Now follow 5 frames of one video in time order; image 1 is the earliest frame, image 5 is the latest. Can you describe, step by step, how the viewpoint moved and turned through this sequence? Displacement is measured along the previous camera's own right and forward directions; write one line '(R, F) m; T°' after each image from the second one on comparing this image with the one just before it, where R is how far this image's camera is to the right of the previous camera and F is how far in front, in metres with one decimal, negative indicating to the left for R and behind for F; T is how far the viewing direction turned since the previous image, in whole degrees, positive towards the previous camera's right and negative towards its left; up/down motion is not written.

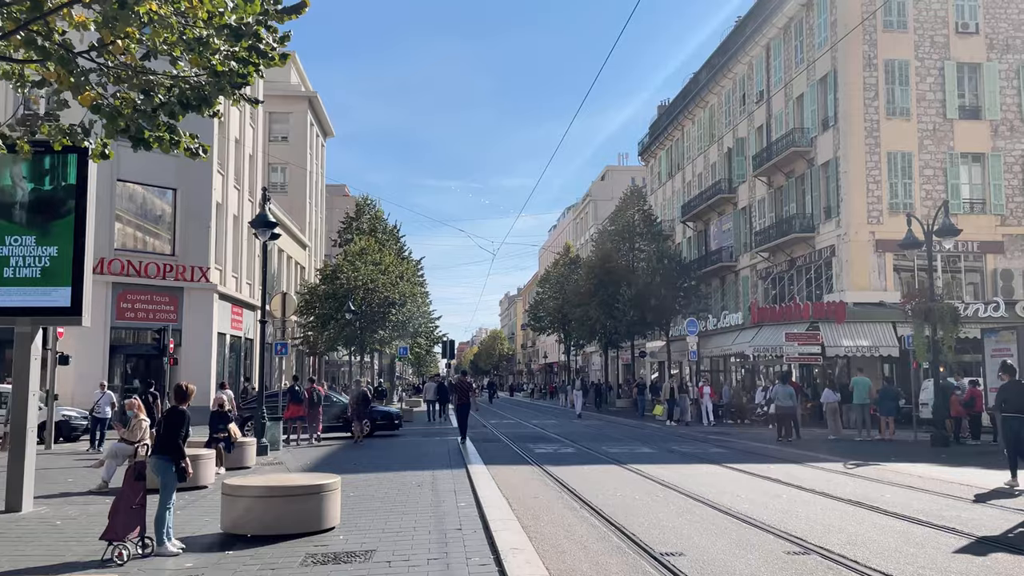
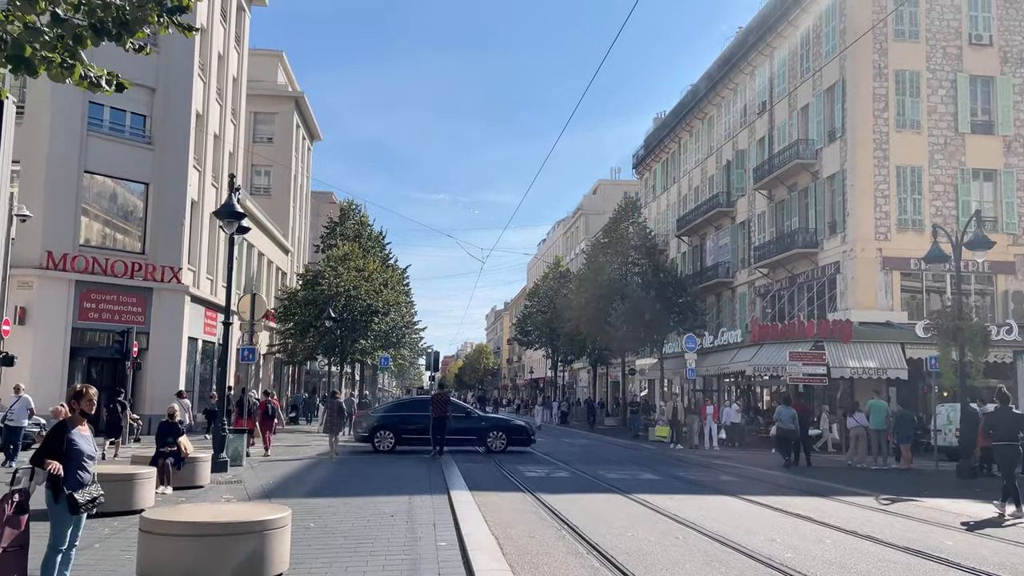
(-0.1, +1.6) m; +1°
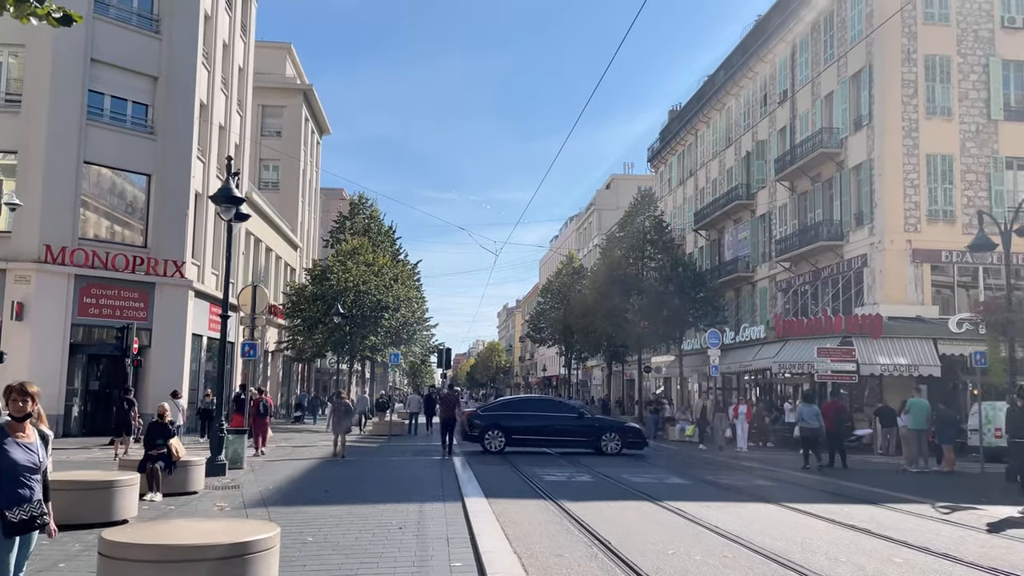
(-0.1, +1.1) m; -1°
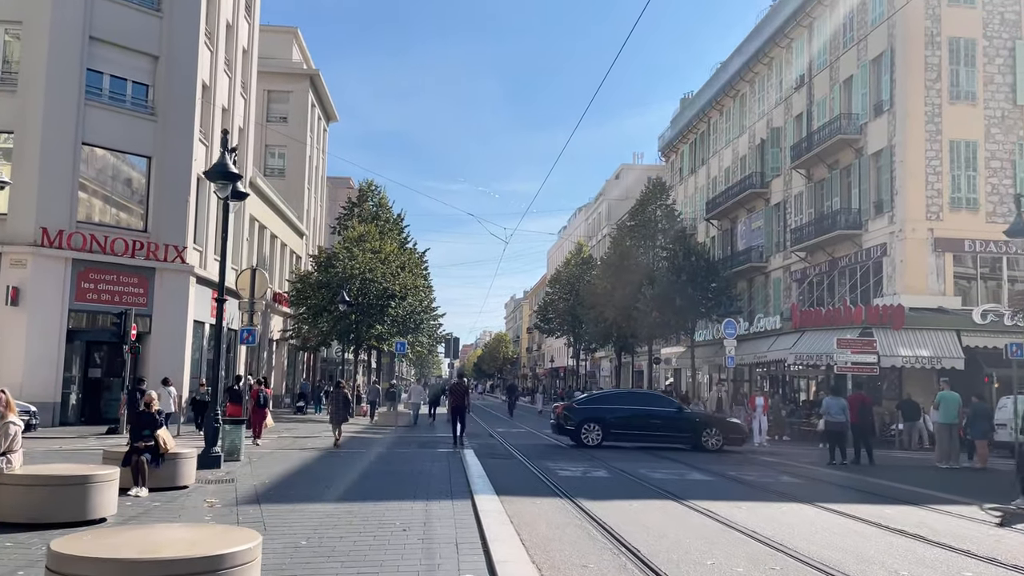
(-0.1, +0.8) m; 0°
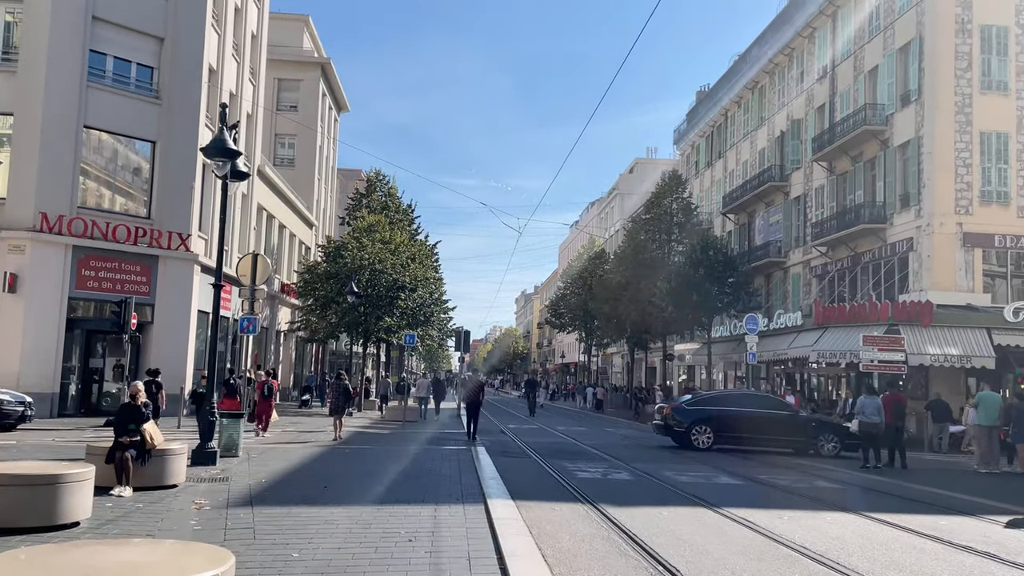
(-0.1, +0.9) m; -1°
